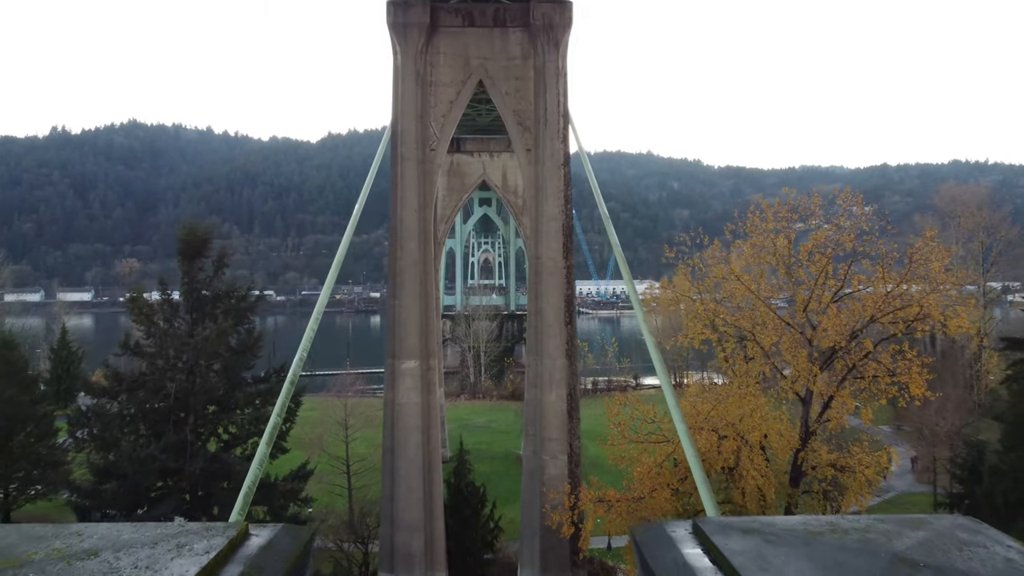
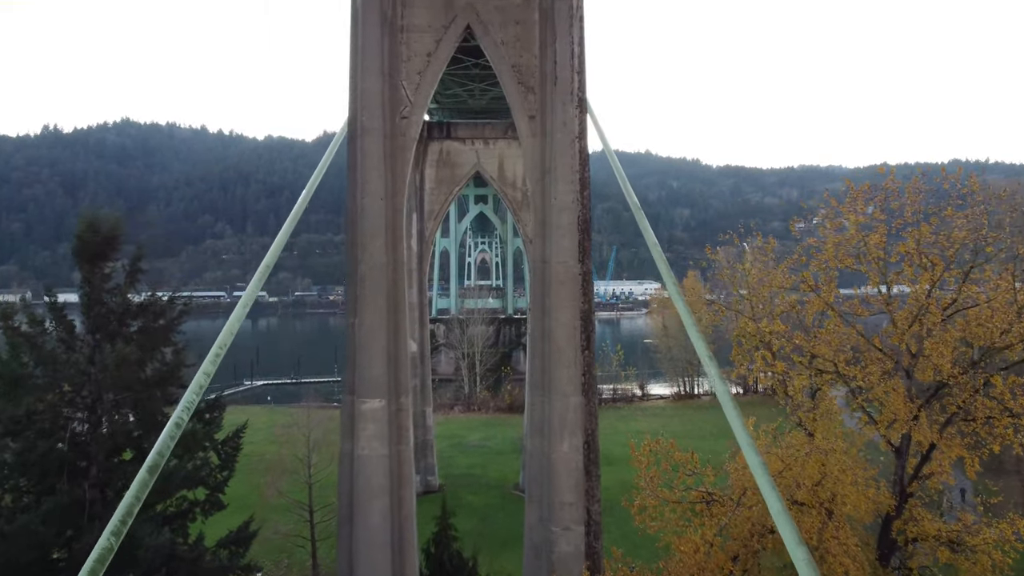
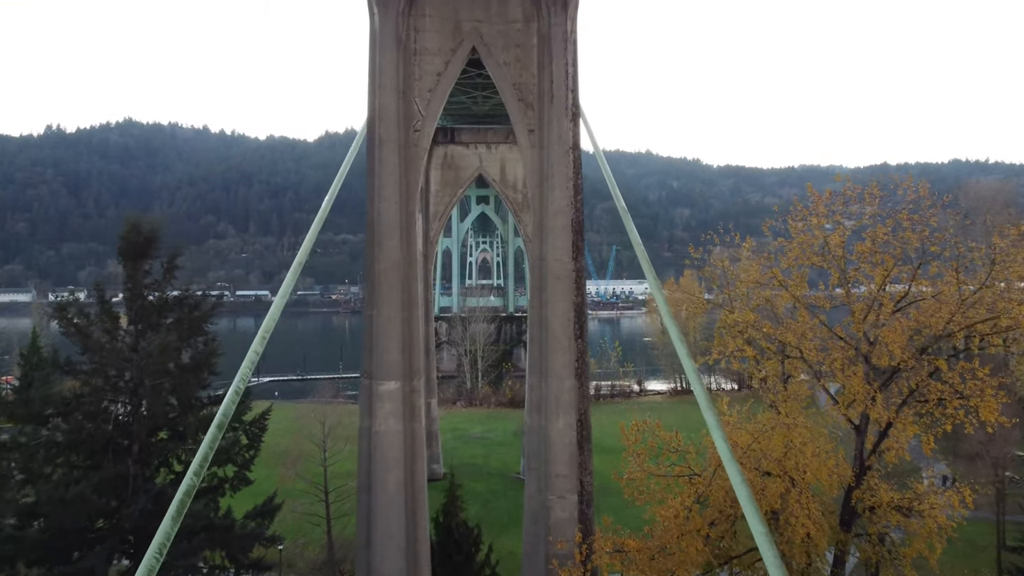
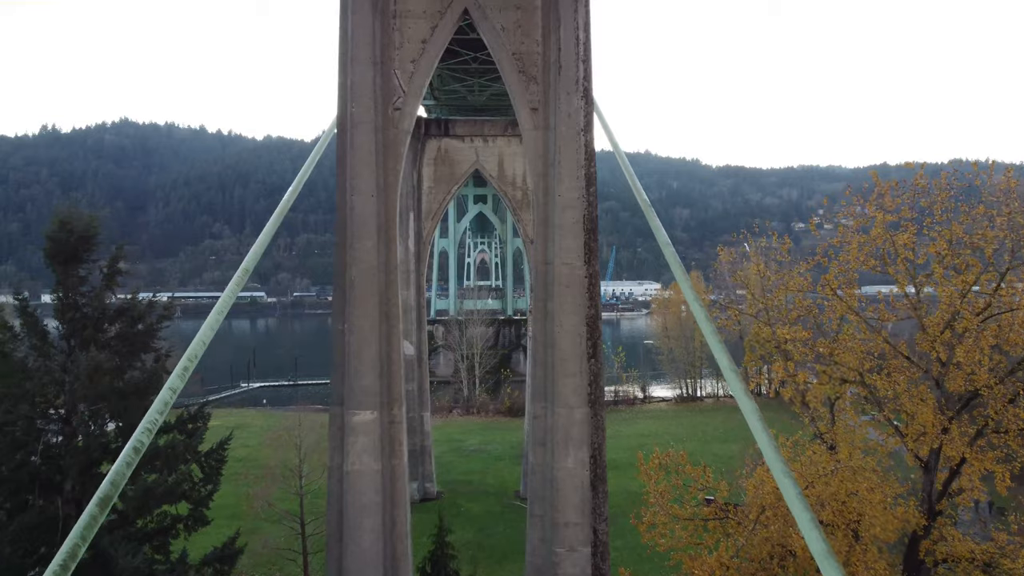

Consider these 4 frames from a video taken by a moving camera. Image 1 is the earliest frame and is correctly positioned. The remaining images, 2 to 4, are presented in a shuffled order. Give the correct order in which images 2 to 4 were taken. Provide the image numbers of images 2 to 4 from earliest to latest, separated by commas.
3, 2, 4
